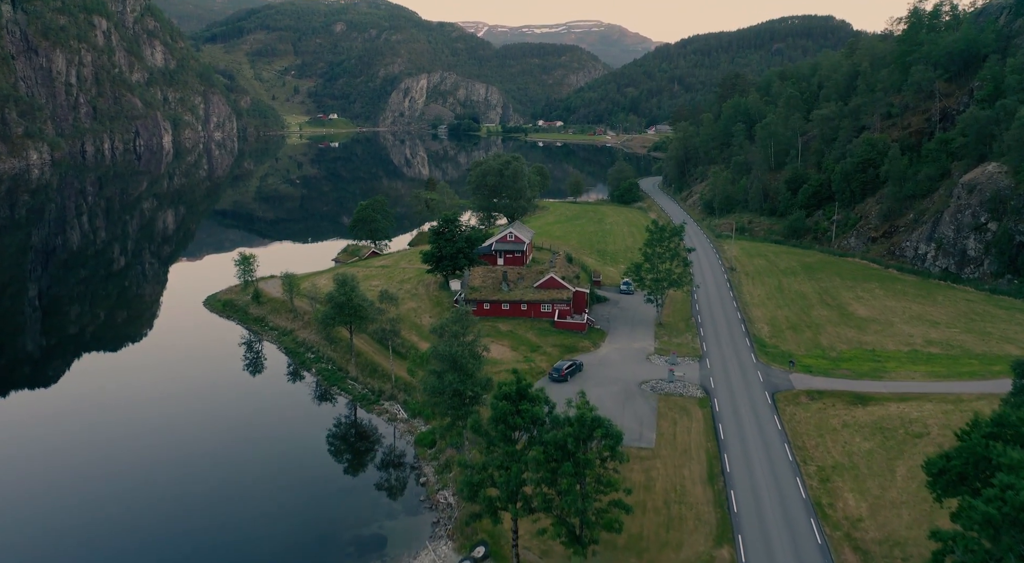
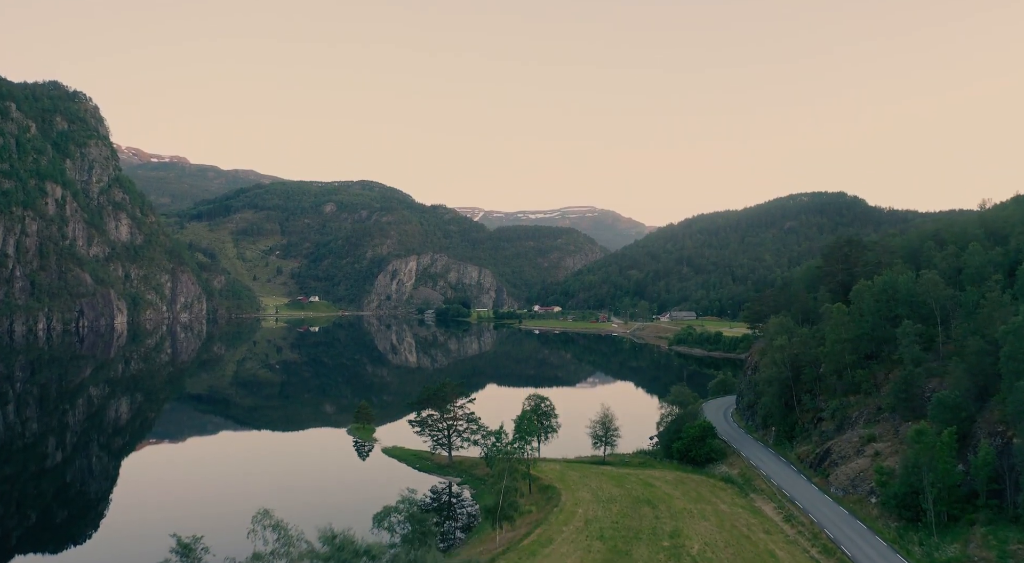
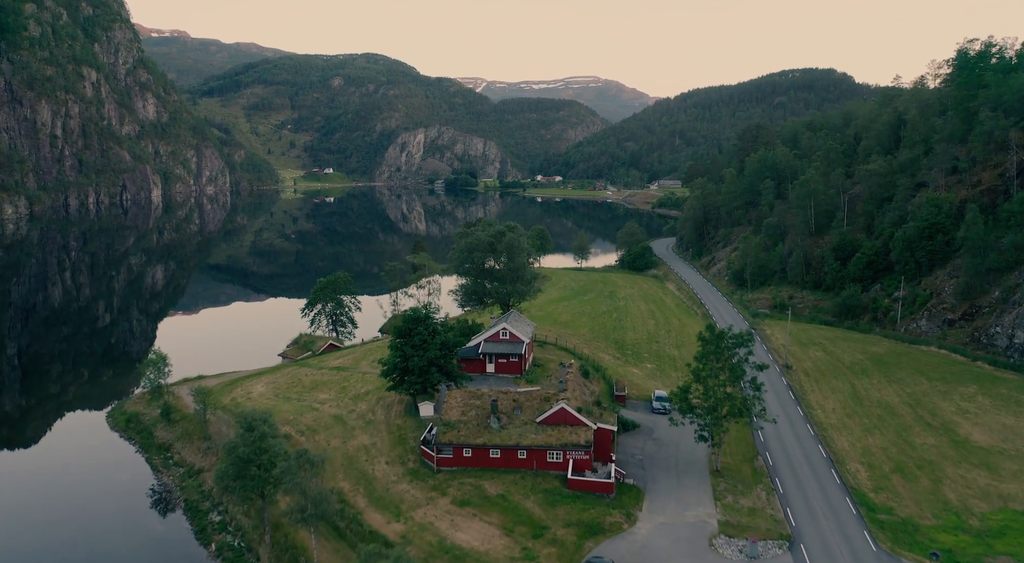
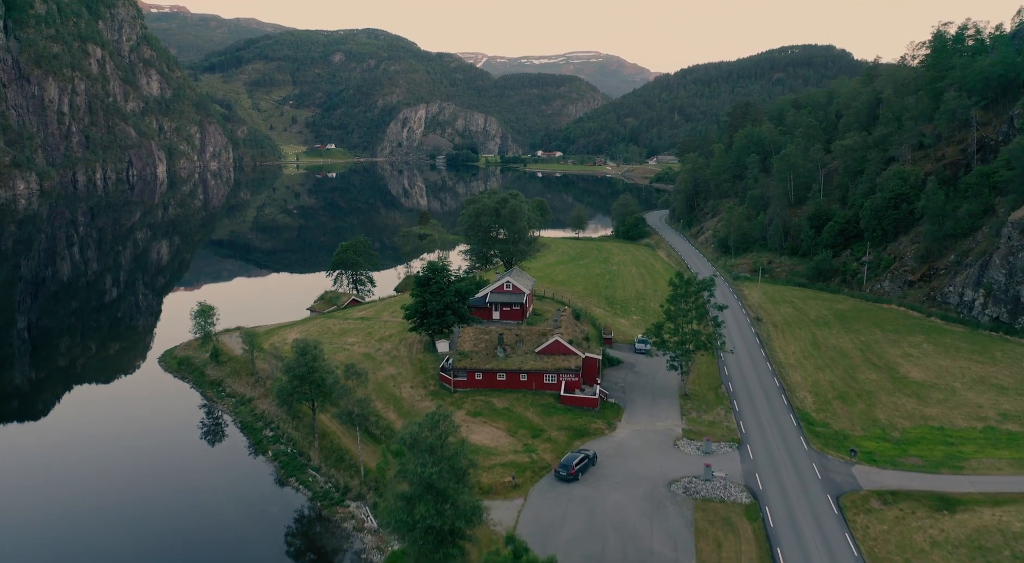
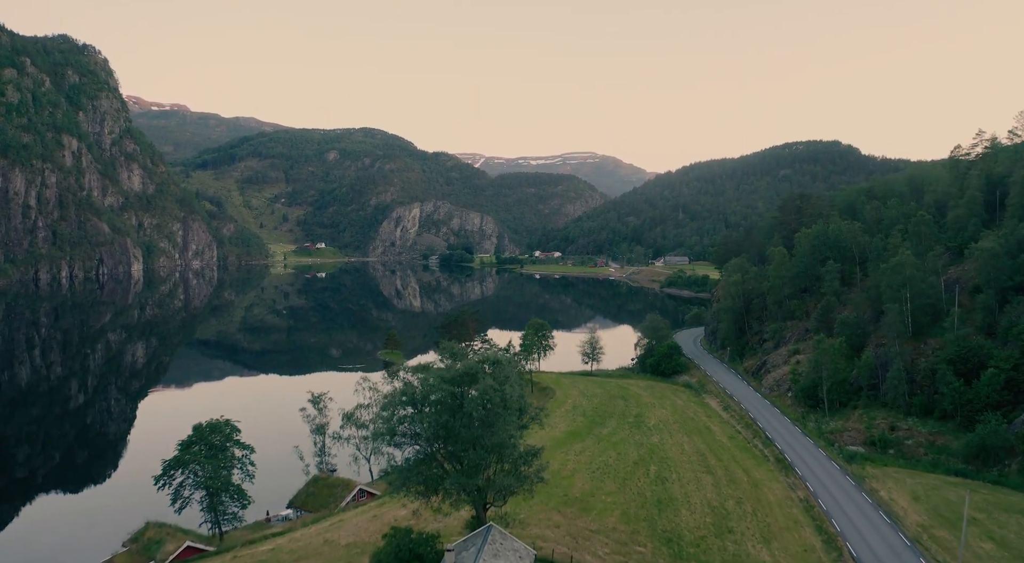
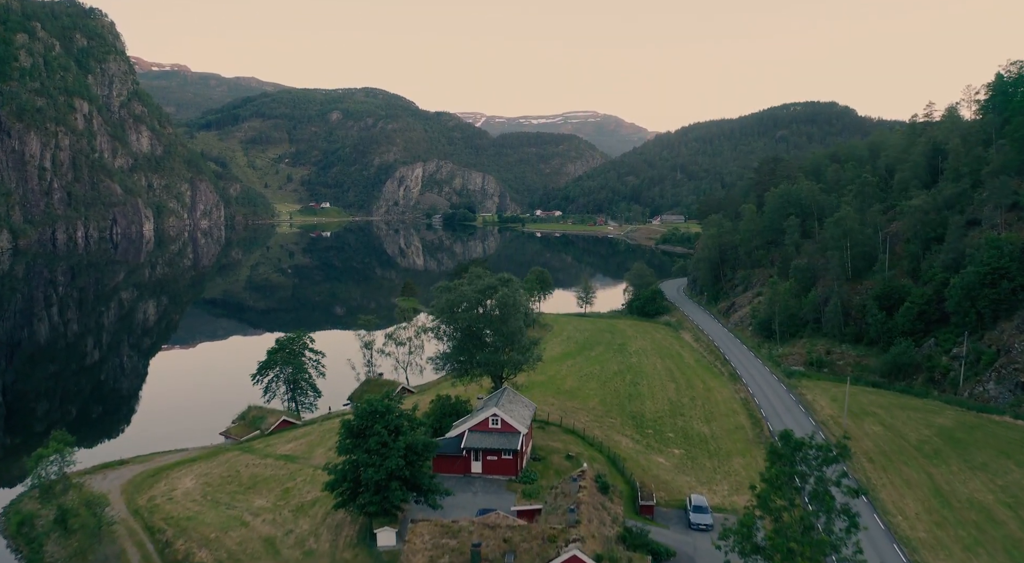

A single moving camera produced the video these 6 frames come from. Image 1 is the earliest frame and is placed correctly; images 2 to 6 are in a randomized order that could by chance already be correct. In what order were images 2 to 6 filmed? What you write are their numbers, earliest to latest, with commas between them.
4, 3, 6, 5, 2
